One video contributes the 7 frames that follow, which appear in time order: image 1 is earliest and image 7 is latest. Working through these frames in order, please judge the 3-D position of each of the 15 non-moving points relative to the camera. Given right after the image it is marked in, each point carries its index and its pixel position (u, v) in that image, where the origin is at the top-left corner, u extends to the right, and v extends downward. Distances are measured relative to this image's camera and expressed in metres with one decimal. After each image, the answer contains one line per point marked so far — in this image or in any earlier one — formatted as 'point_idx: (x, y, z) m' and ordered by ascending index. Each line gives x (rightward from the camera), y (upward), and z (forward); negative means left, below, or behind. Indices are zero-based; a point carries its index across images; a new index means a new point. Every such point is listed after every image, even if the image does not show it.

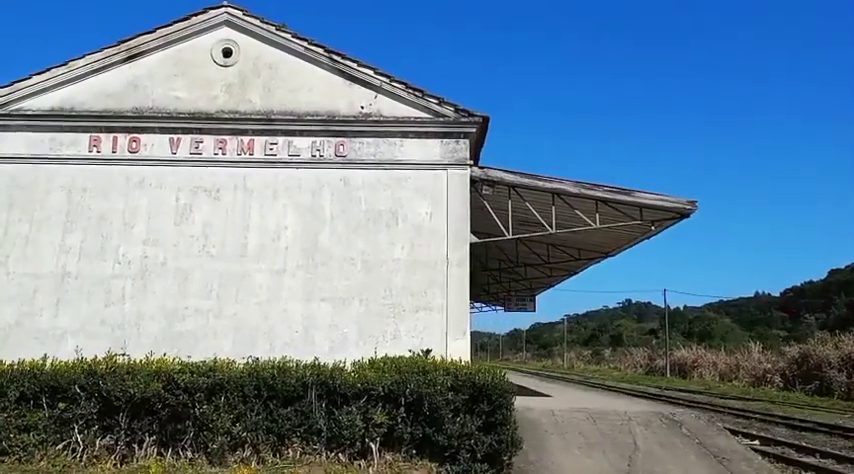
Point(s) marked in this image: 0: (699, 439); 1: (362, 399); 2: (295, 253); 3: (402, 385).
0: (+4.1, -3.0, +10.5) m
1: (-0.9, -2.0, +8.6) m
2: (-2.2, -0.3, +11.9) m
3: (-0.3, -1.8, +8.5) m
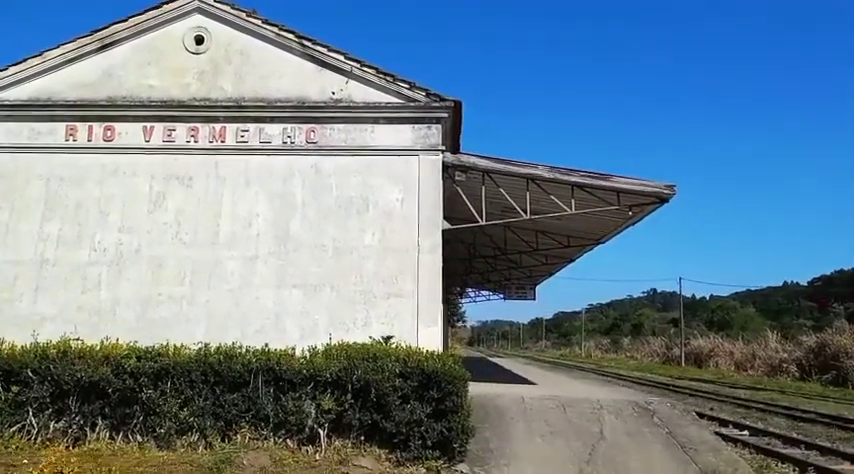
0: (+3.5, -2.8, +10.3) m
1: (-1.5, -1.8, +8.6) m
2: (-2.7, -0.1, +11.9) m
3: (-1.0, -1.6, +8.5) m
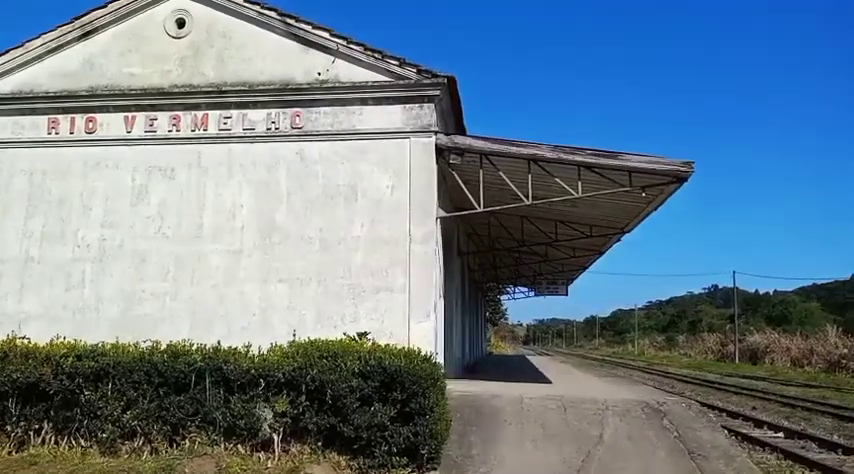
0: (+3.3, -2.6, +9.2) m
1: (-1.9, -1.7, +7.8) m
2: (-2.8, +0.1, +11.3) m
3: (-1.3, -1.5, +7.7) m
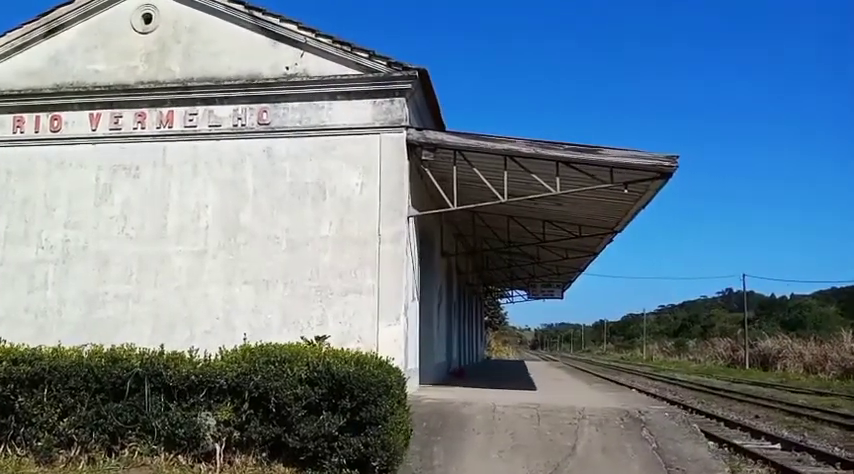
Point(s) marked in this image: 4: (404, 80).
0: (+2.8, -2.5, +8.6) m
1: (-2.4, -1.6, +7.4) m
2: (-3.3, +0.1, +10.8) m
3: (-1.9, -1.5, +7.3) m
4: (-0.3, +2.4, +10.7) m
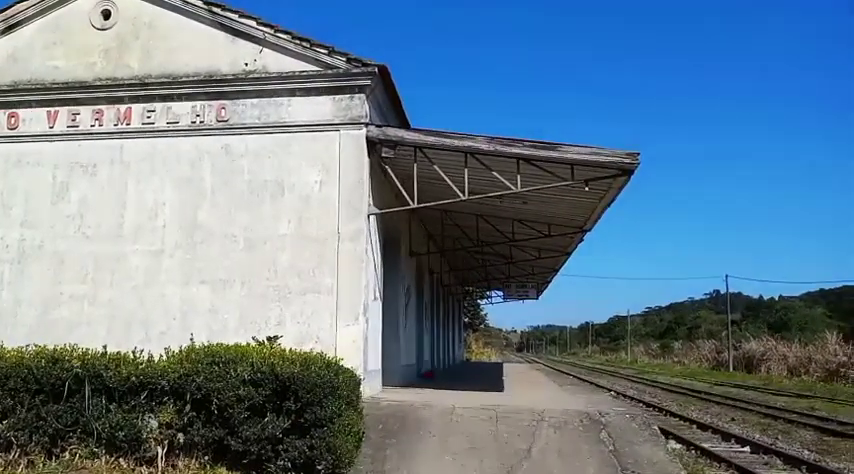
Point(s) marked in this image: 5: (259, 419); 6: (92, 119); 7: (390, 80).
0: (+2.3, -2.5, +8.5) m
1: (-2.9, -1.6, +7.2) m
2: (-3.9, +0.1, +10.7) m
3: (-2.4, -1.4, +7.1) m
4: (-0.9, +2.4, +10.6) m
5: (-1.7, -1.8, +7.0) m
6: (-5.3, +1.9, +11.1) m
7: (-0.6, +2.4, +11.0) m
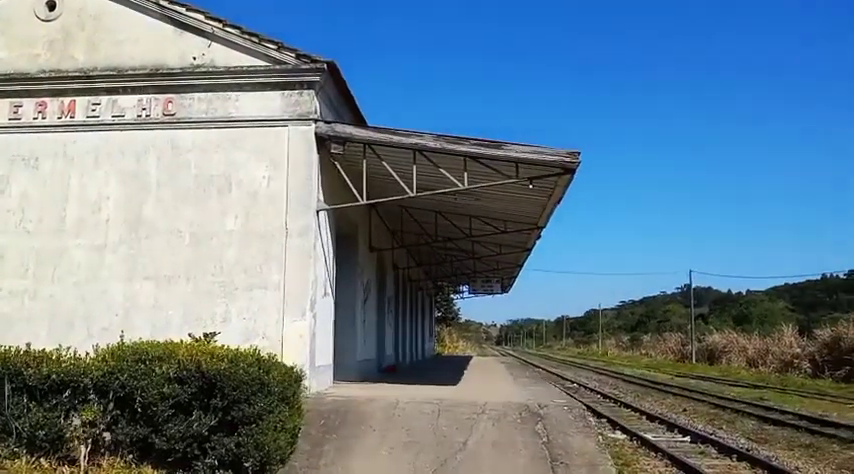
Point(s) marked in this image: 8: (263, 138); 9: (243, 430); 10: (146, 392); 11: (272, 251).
0: (+1.5, -2.5, +8.6) m
1: (-3.6, -1.6, +7.1) m
2: (-4.7, +0.2, +10.5) m
3: (-3.1, -1.4, +7.0) m
4: (-1.7, +2.5, +10.5) m
5: (-2.4, -1.8, +6.9) m
6: (-6.1, +2.0, +11.0) m
7: (-1.4, +2.5, +10.9) m
8: (-2.5, +1.5, +10.6) m
9: (-1.8, -1.9, +6.8) m
10: (-2.7, -1.5, +6.9) m
11: (-2.3, -0.2, +10.3) m
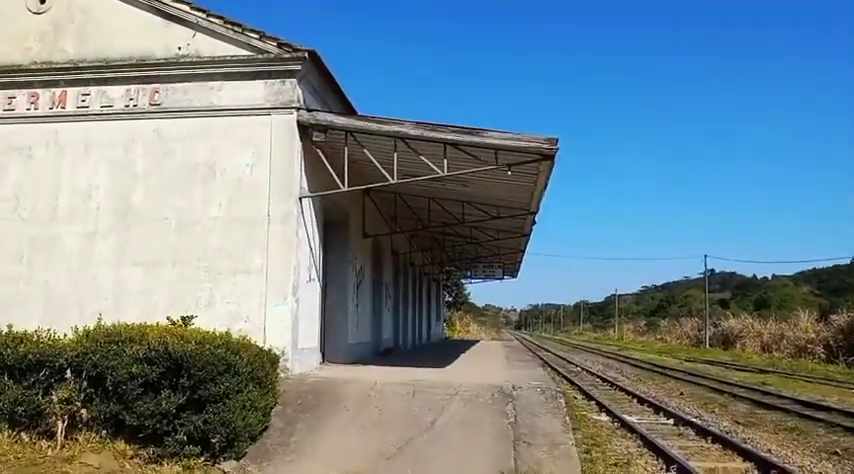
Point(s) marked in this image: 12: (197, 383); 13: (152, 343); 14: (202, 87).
0: (+1.1, -2.3, +8.7) m
1: (-4.1, -1.4, +7.5) m
2: (-5.0, +0.4, +10.9) m
3: (-3.5, -1.3, +7.4) m
4: (-2.0, +2.7, +10.7) m
5: (-2.8, -1.6, +7.3) m
6: (-6.4, +2.2, +11.3) m
7: (-1.7, +2.7, +11.1) m
8: (-2.8, +1.7, +10.8) m
9: (-2.3, -1.7, +7.1) m
10: (-3.2, -1.4, +7.3) m
11: (-2.6, 0.0, +10.6) m
12: (-2.4, -1.5, +7.1) m
13: (-2.8, -1.1, +7.3) m
14: (-3.5, +2.3, +11.0) m
